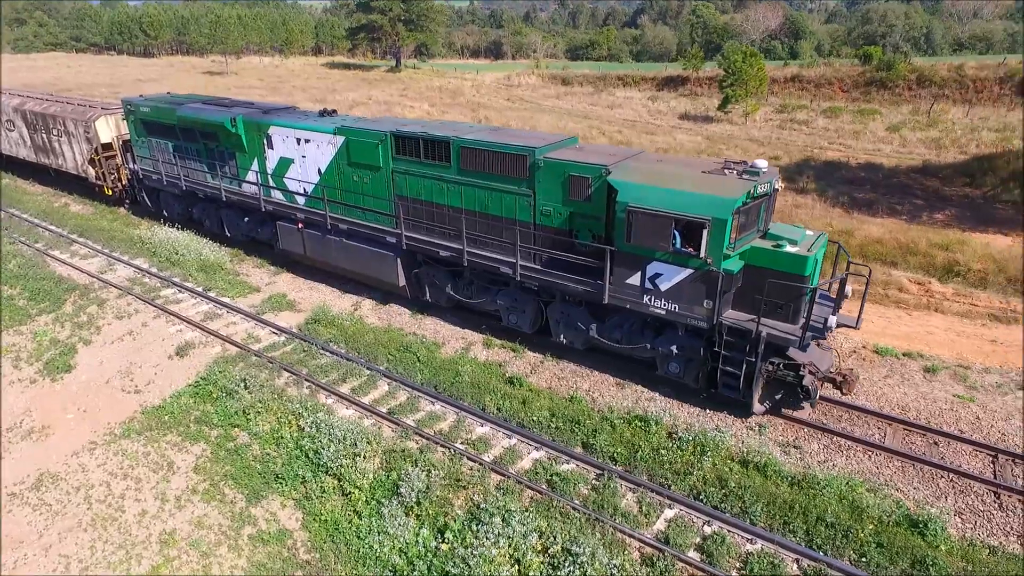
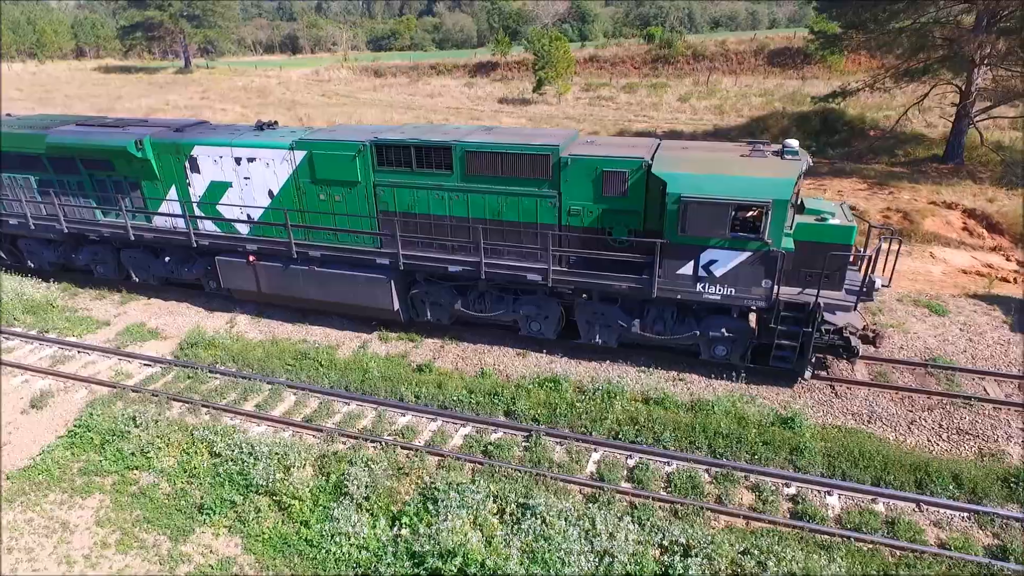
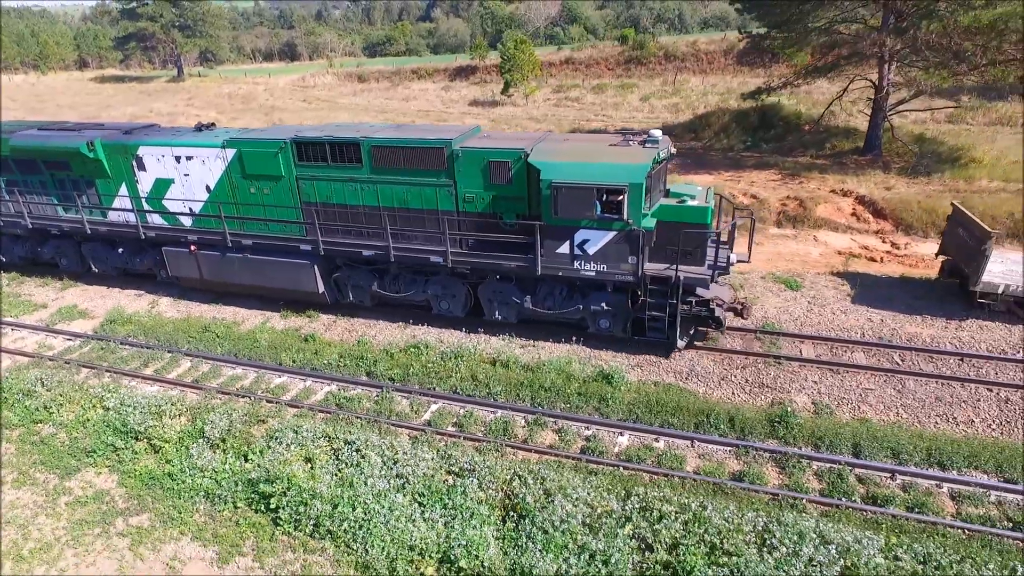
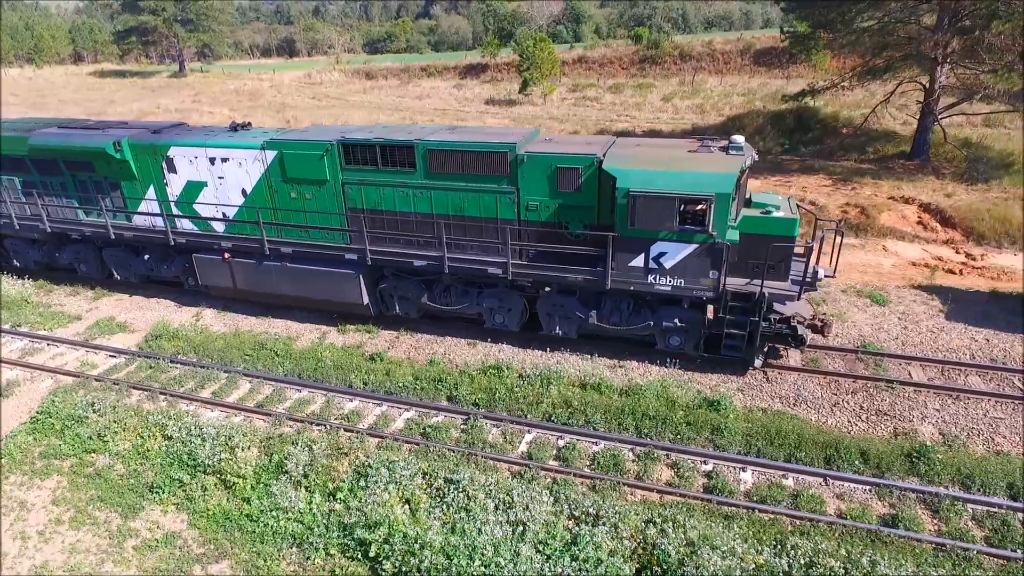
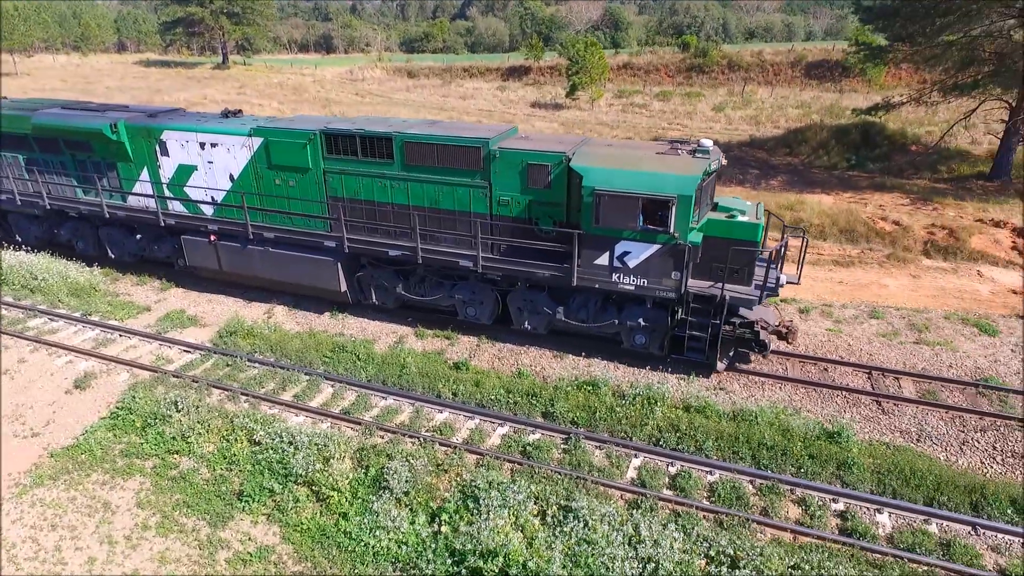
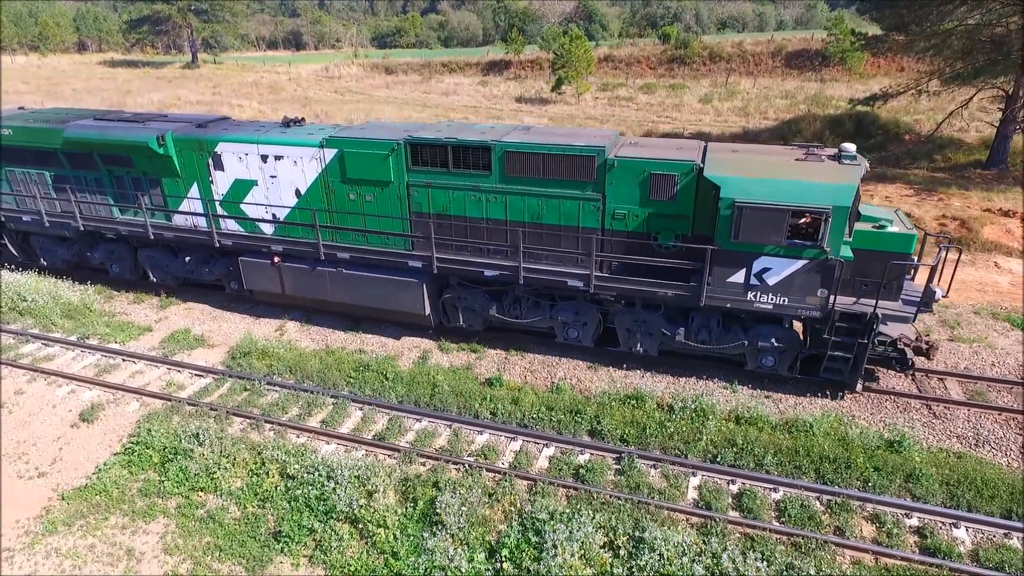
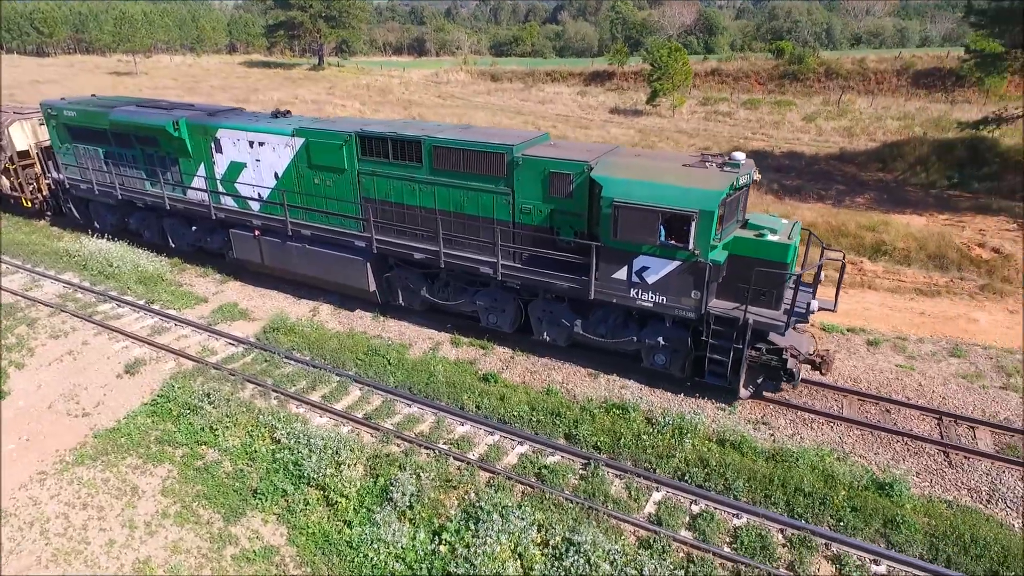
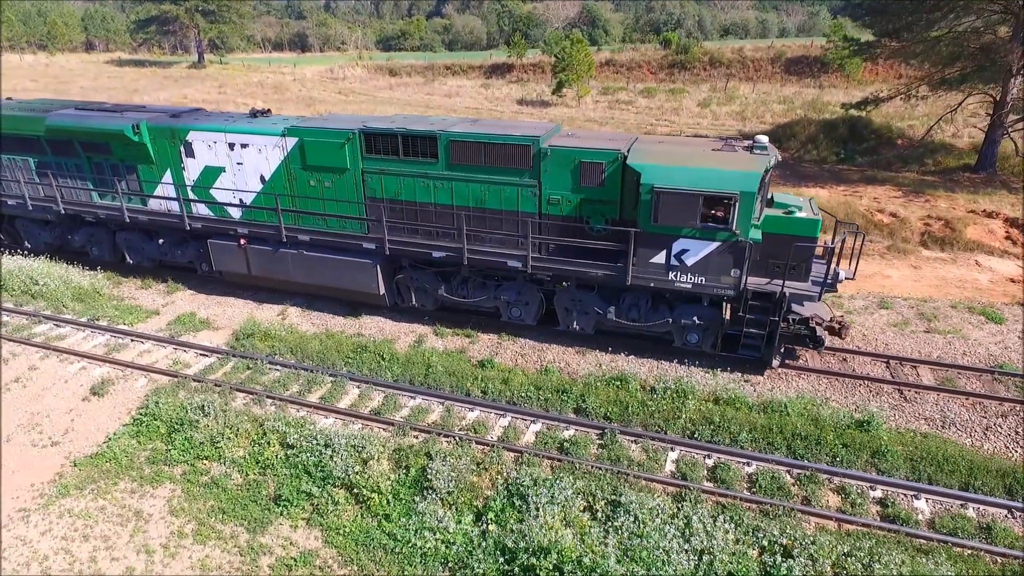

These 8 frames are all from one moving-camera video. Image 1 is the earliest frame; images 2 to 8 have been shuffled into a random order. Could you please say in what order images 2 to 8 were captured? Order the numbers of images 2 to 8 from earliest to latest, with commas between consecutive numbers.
7, 5, 8, 6, 2, 4, 3
